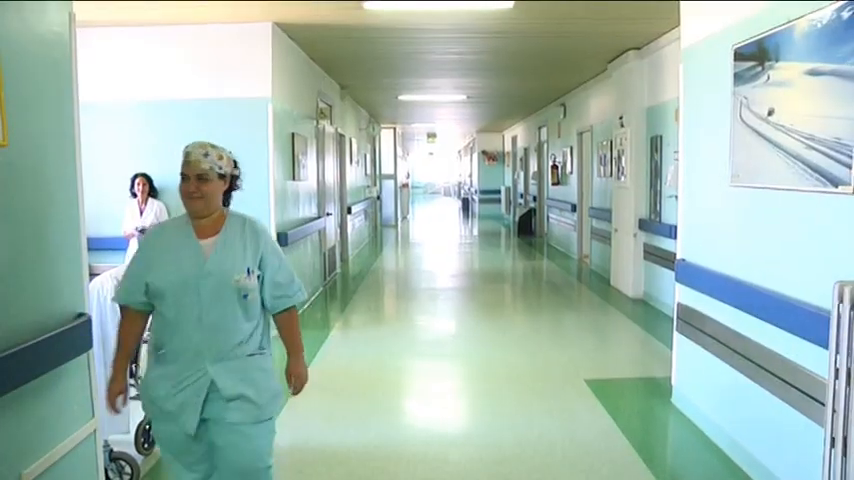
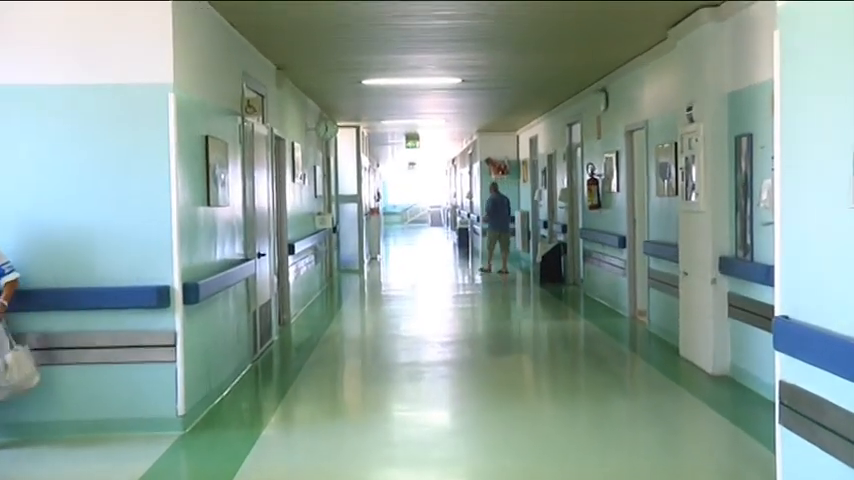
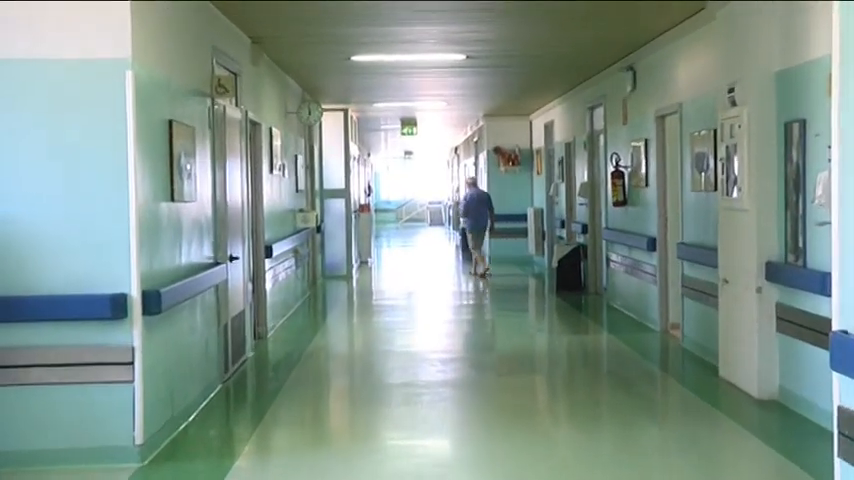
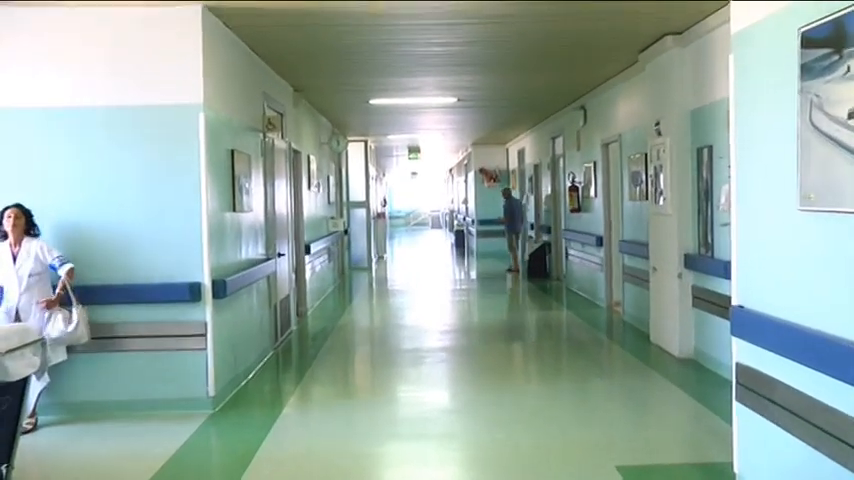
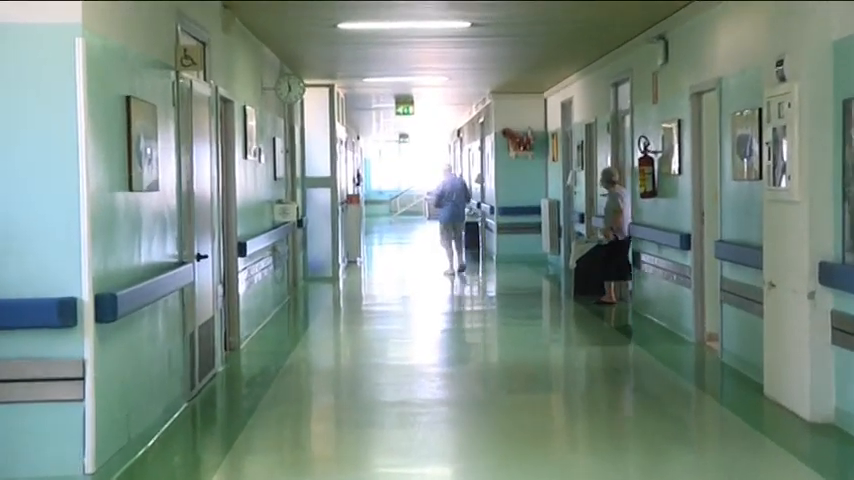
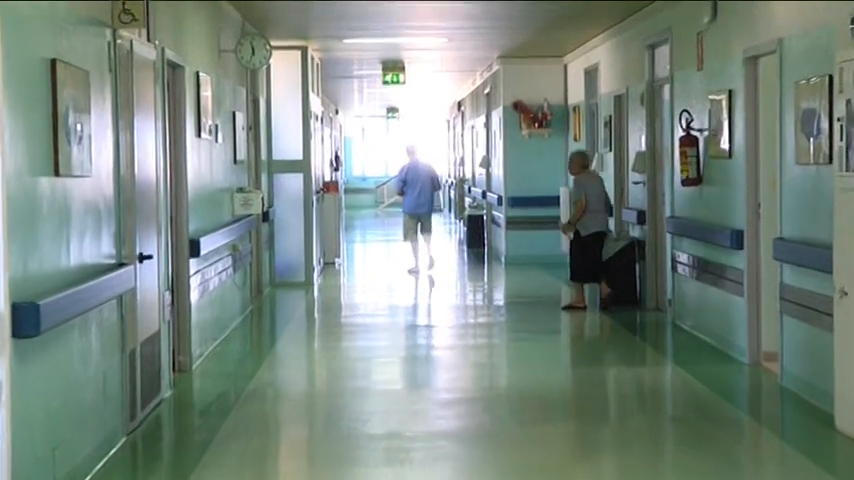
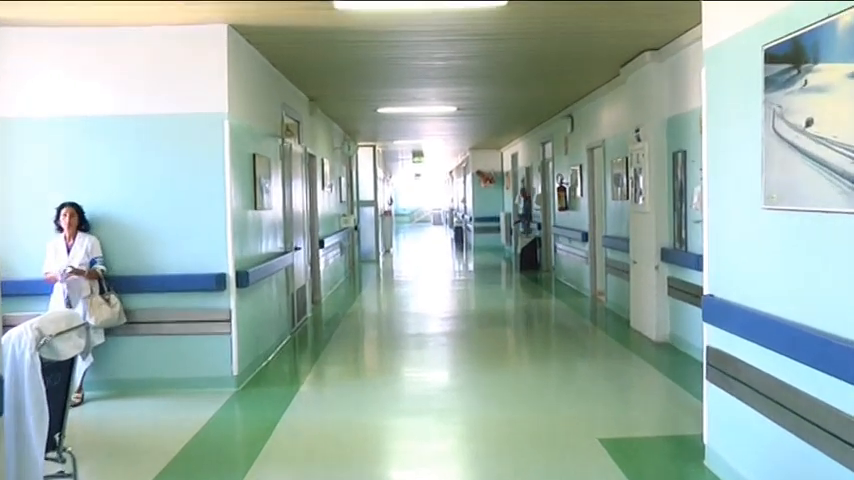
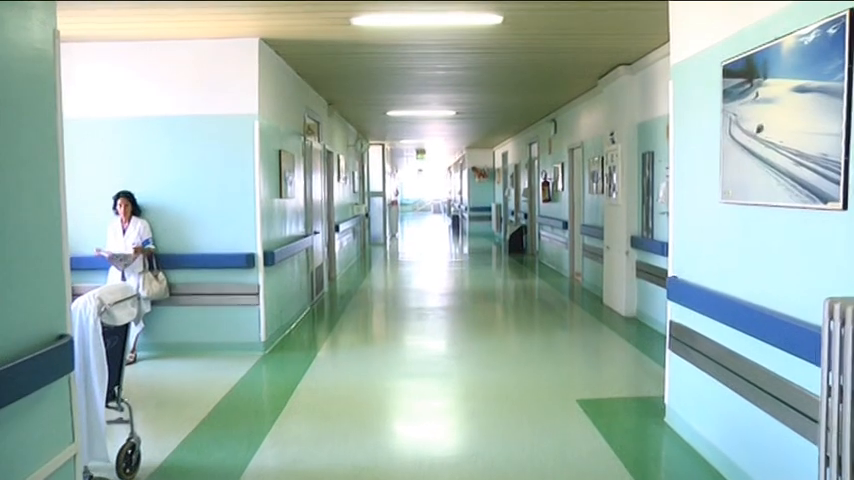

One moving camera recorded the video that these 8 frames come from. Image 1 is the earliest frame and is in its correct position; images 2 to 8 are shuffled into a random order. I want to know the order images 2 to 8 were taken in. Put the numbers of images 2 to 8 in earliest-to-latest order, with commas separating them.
8, 7, 4, 2, 3, 5, 6
